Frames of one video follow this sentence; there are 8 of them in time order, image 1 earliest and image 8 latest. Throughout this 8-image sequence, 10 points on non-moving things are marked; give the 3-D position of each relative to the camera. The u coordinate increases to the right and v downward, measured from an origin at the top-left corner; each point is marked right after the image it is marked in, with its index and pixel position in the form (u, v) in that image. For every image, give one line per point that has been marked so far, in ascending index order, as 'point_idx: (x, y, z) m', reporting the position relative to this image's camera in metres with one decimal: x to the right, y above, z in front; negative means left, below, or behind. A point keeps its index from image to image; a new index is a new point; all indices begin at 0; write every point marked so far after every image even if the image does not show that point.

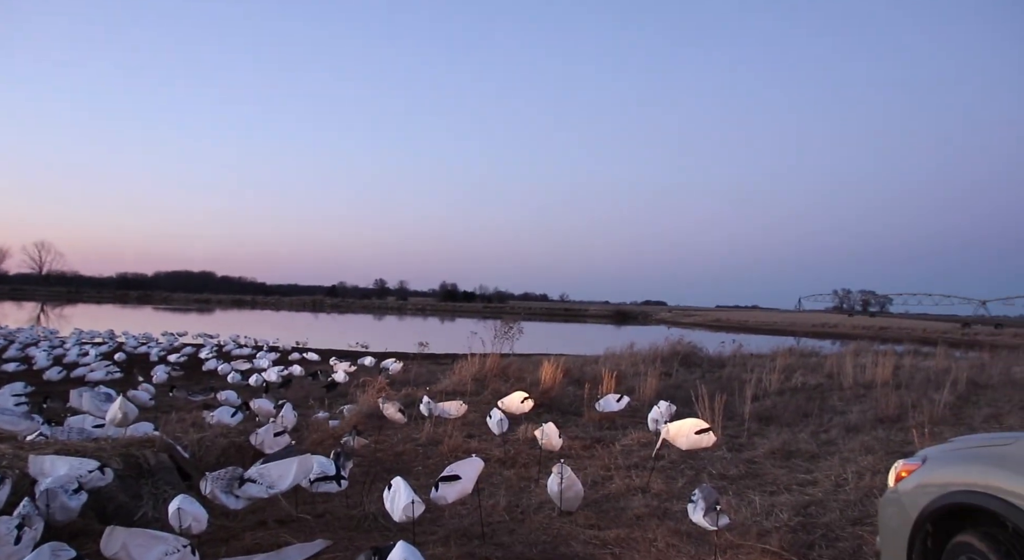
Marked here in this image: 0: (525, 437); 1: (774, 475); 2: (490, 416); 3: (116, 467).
0: (+0.3, -1.8, +7.7) m
1: (+2.6, -1.9, +6.7) m
2: (-0.2, -1.3, +6.7) m
3: (-3.4, -1.6, +5.9) m
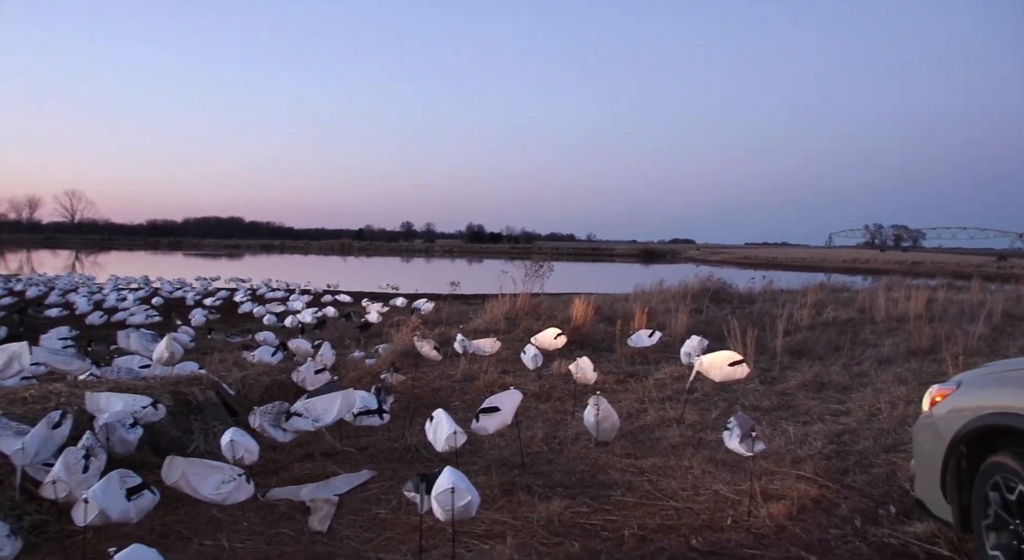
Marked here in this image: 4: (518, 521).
0: (+0.7, -1.1, +7.8) m
1: (+3.0, -1.3, +6.8) m
2: (+0.1, -0.7, +6.8) m
3: (-3.1, -1.1, +6.0) m
4: (0.0, -1.9, +5.4) m
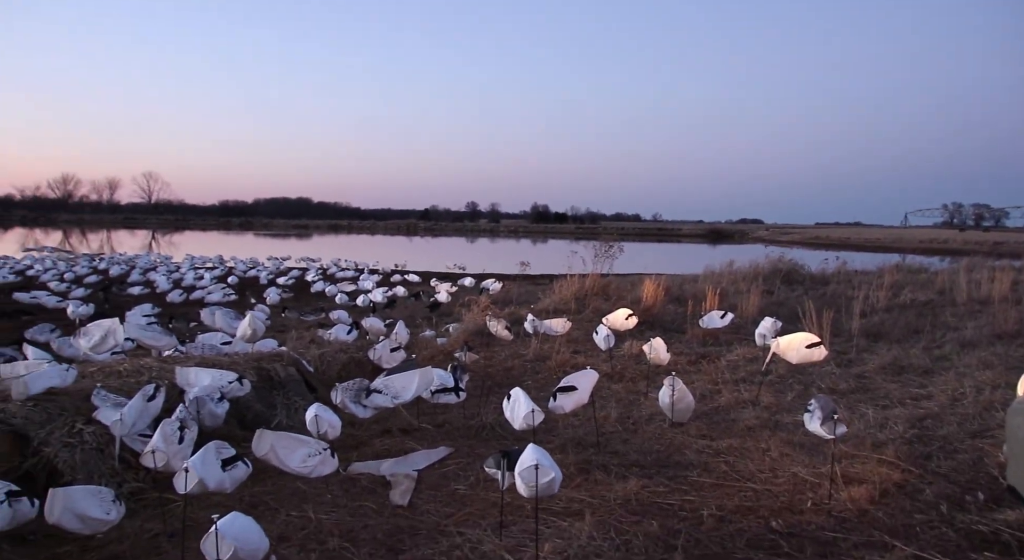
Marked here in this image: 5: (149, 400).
0: (+1.4, -0.9, +7.8) m
1: (+3.7, -1.1, +6.7) m
2: (+0.8, -0.5, +6.8) m
3: (-2.4, -0.9, +6.2) m
4: (+0.7, -1.8, +5.4) m
5: (-3.1, -1.0, +5.8) m
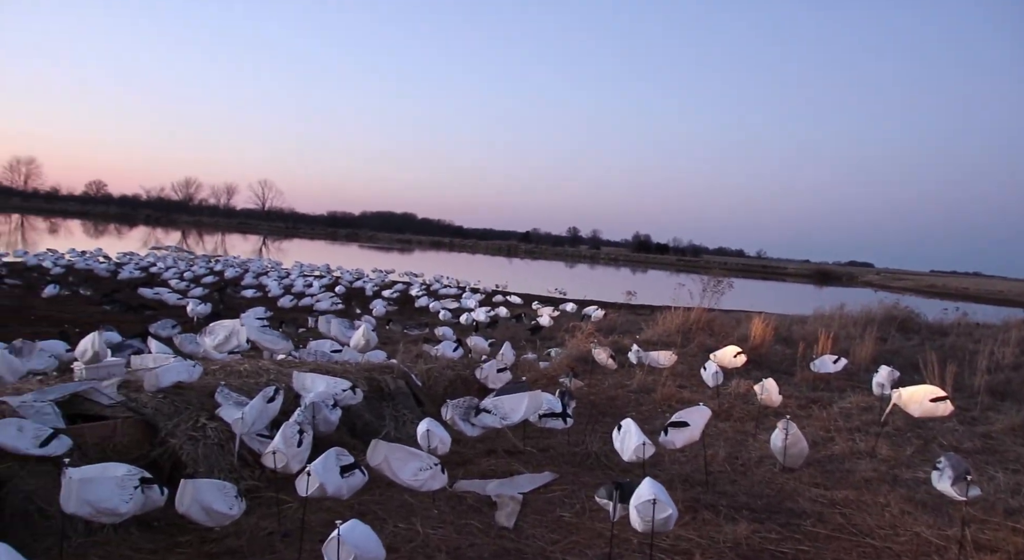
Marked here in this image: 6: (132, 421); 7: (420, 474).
0: (+2.5, -1.3, +7.6) m
1: (+4.7, -1.6, +6.3) m
2: (+1.9, -0.9, +6.7) m
3: (-1.4, -1.0, +6.4) m
4: (+1.5, -2.0, +5.3) m
5: (-2.1, -1.1, +6.0) m
6: (-3.3, -1.2, +5.8) m
7: (-0.8, -1.6, +5.6) m
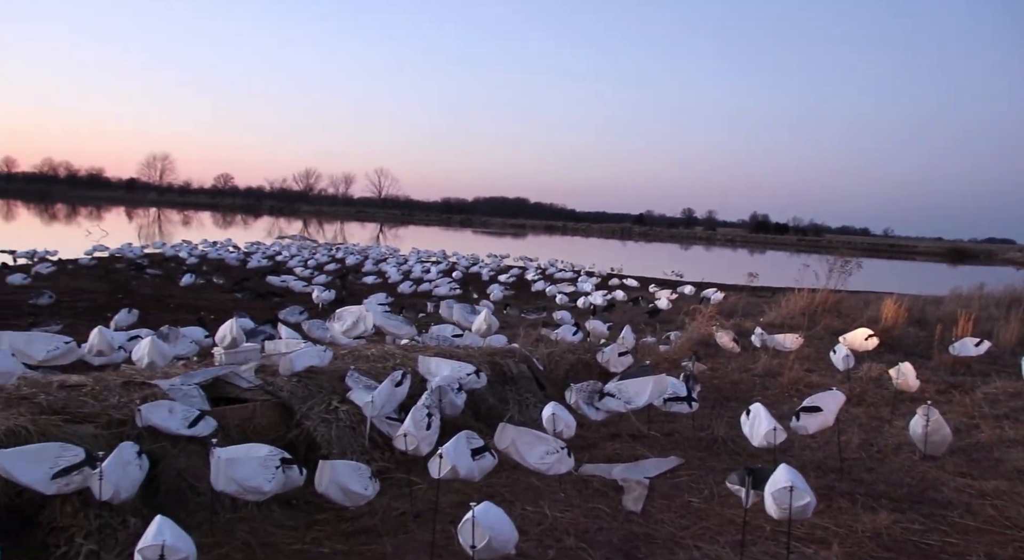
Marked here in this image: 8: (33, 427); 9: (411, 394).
0: (+3.8, -1.0, +7.3) m
1: (+5.8, -1.4, +5.8) m
2: (+3.1, -0.7, +6.4) m
3: (-0.2, -0.9, +6.4) m
4: (+2.5, -1.9, +5.1) m
5: (-1.0, -1.0, +6.1) m
6: (-2.2, -1.1, +6.1) m
7: (+0.3, -1.5, +5.6) m
8: (-4.0, -1.2, +5.5) m
9: (-0.9, -1.1, +6.4) m
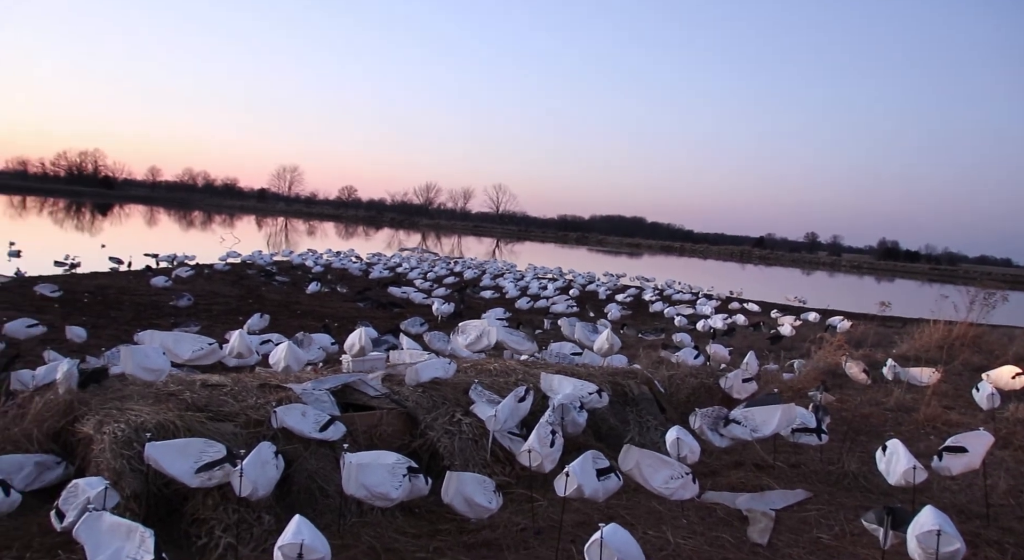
0: (+5.0, -1.4, +6.9) m
1: (+6.9, -1.8, +5.2) m
2: (+4.2, -1.0, +6.1) m
3: (+0.9, -1.1, +6.4) m
4: (+3.5, -2.1, +4.8) m
5: (+0.1, -1.1, +6.1) m
6: (-1.1, -1.2, +6.2) m
7: (+1.3, -1.7, +5.5) m
8: (-2.9, -1.2, +5.8) m
9: (+0.2, -1.2, +6.4) m
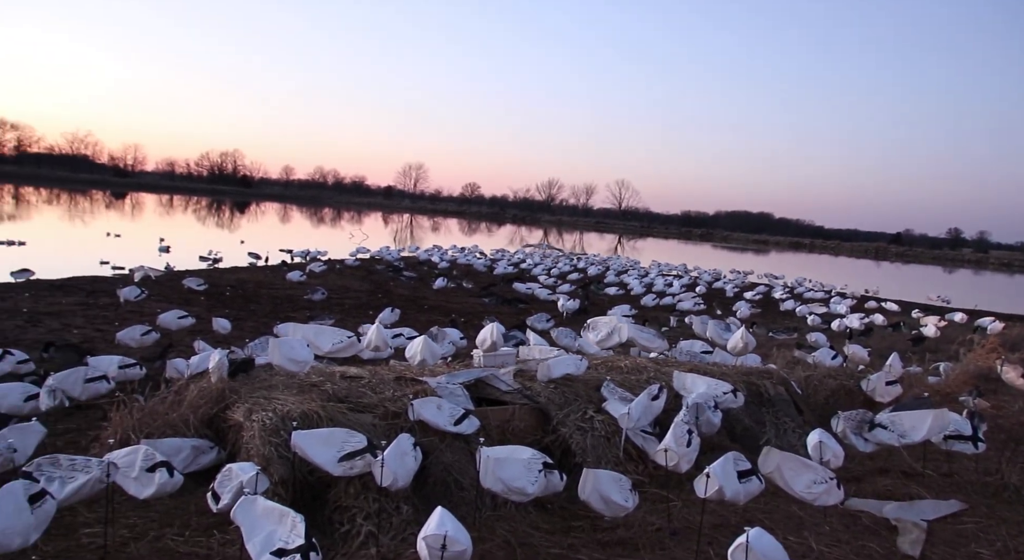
0: (+6.2, -1.4, +6.3) m
1: (+7.9, -1.8, +4.5) m
2: (+5.4, -1.0, +5.6) m
3: (+2.1, -1.0, +6.2) m
4: (+4.6, -2.1, +4.4) m
5: (+1.3, -1.1, +6.1) m
6: (+0.2, -1.2, +6.3) m
7: (+2.5, -1.6, +5.4) m
8: (-1.7, -1.2, +6.0) m
9: (+1.4, -1.2, +6.3) m
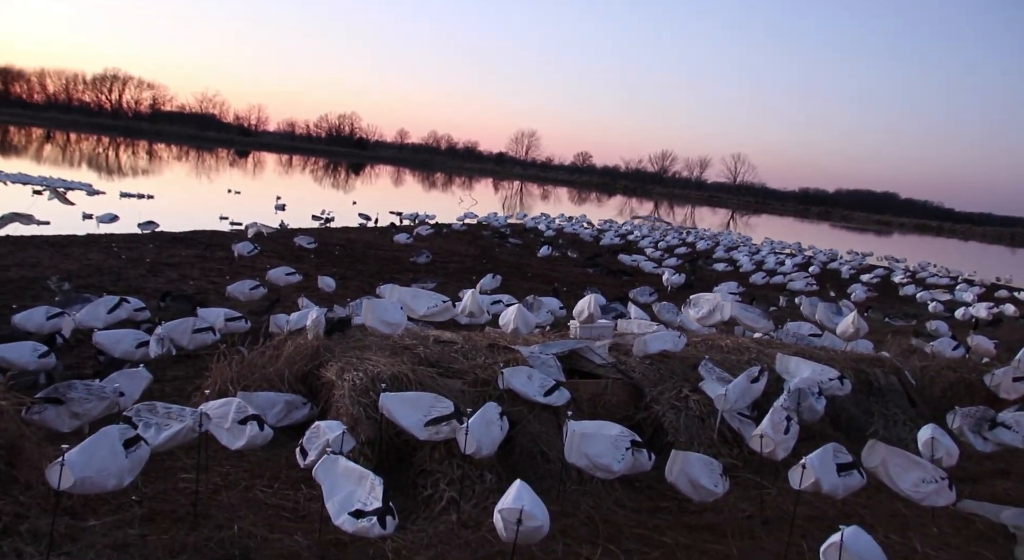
0: (+7.1, -1.4, +5.6) m
1: (+8.6, -2.1, +3.6) m
2: (+6.2, -1.0, +5.0) m
3: (+3.0, -0.9, +6.0) m
4: (+5.2, -2.2, +3.9) m
5: (+2.2, -0.9, +5.9) m
6: (+1.1, -0.9, +6.3) m
7: (+3.3, -1.6, +5.1) m
8: (-0.8, -0.9, +6.3) m
9: (+2.3, -1.0, +6.2) m
